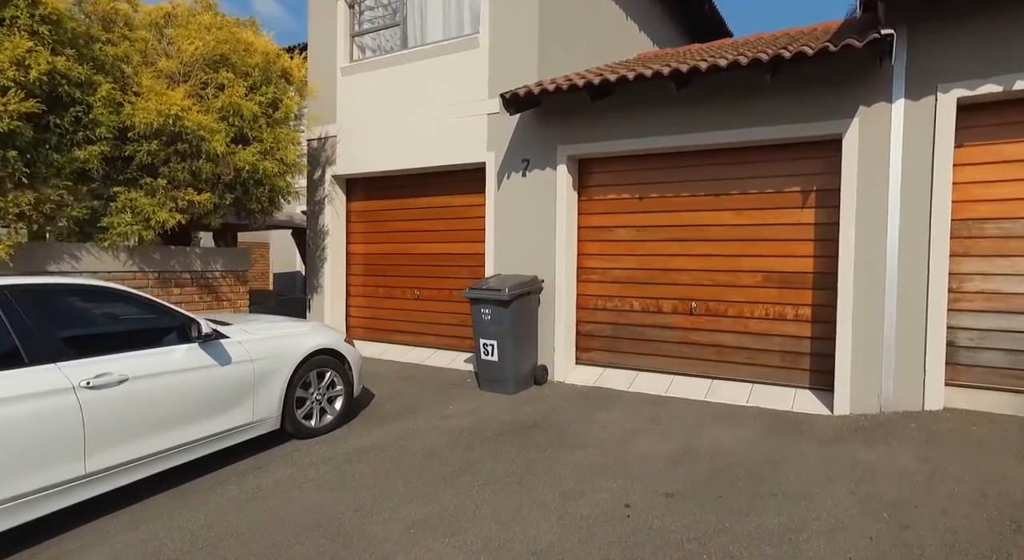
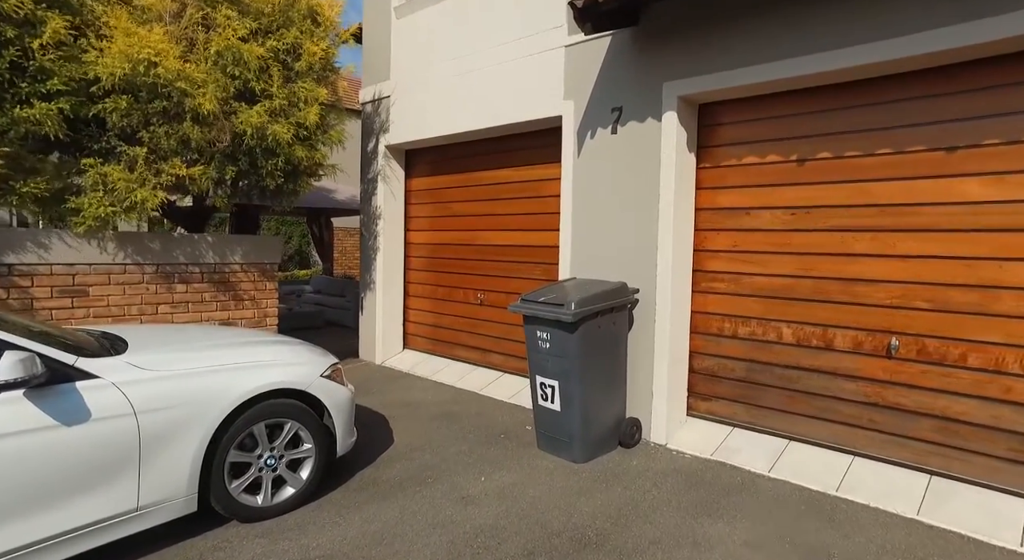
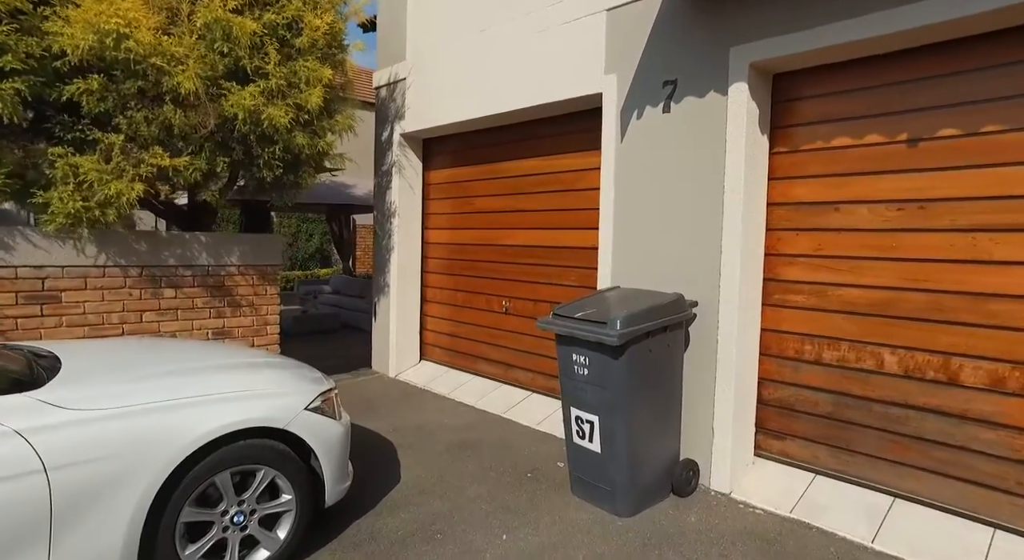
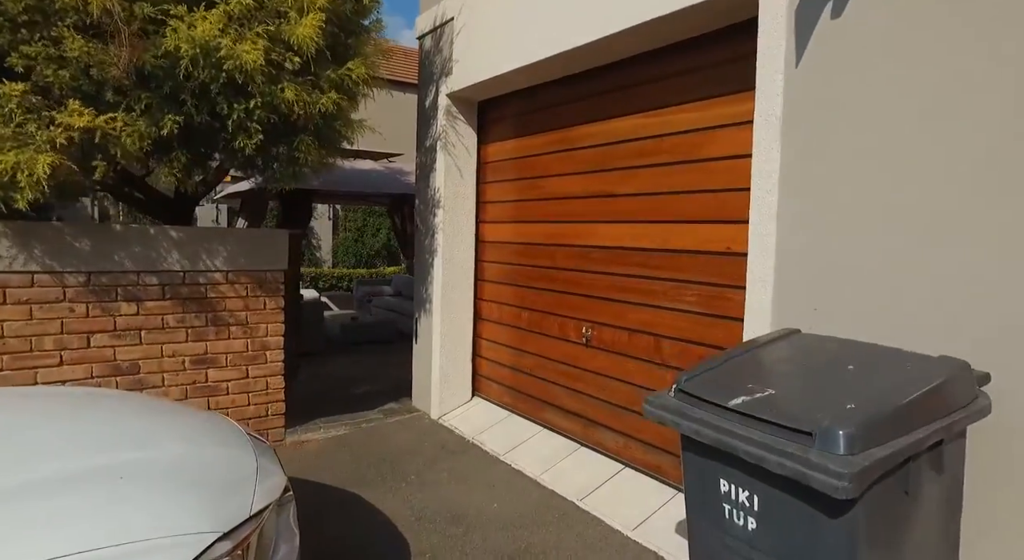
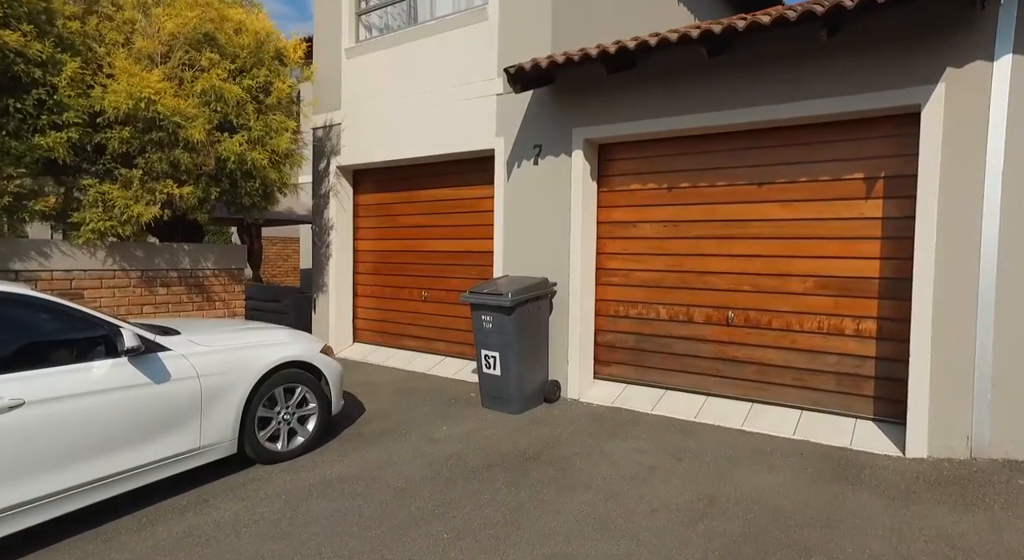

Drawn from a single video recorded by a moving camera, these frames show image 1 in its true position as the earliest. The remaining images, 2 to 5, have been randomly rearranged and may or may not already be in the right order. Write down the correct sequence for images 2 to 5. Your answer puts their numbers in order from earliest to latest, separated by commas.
5, 2, 3, 4
